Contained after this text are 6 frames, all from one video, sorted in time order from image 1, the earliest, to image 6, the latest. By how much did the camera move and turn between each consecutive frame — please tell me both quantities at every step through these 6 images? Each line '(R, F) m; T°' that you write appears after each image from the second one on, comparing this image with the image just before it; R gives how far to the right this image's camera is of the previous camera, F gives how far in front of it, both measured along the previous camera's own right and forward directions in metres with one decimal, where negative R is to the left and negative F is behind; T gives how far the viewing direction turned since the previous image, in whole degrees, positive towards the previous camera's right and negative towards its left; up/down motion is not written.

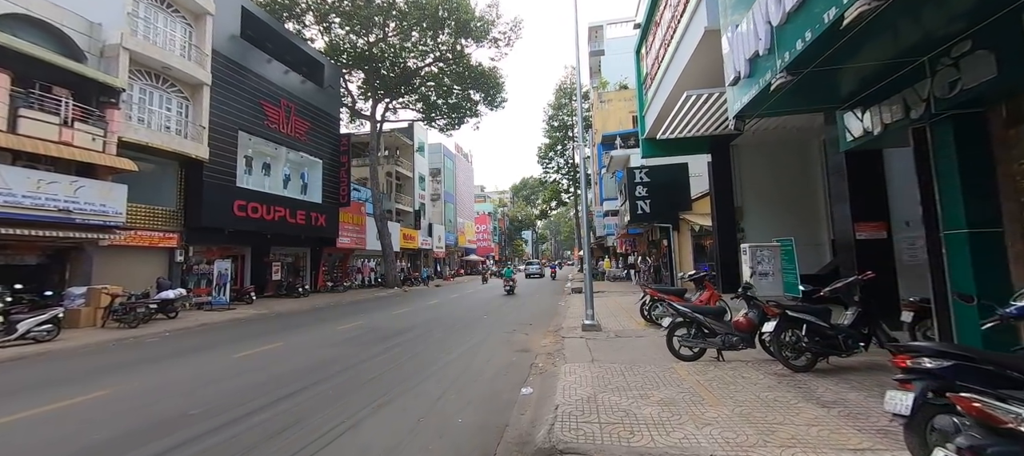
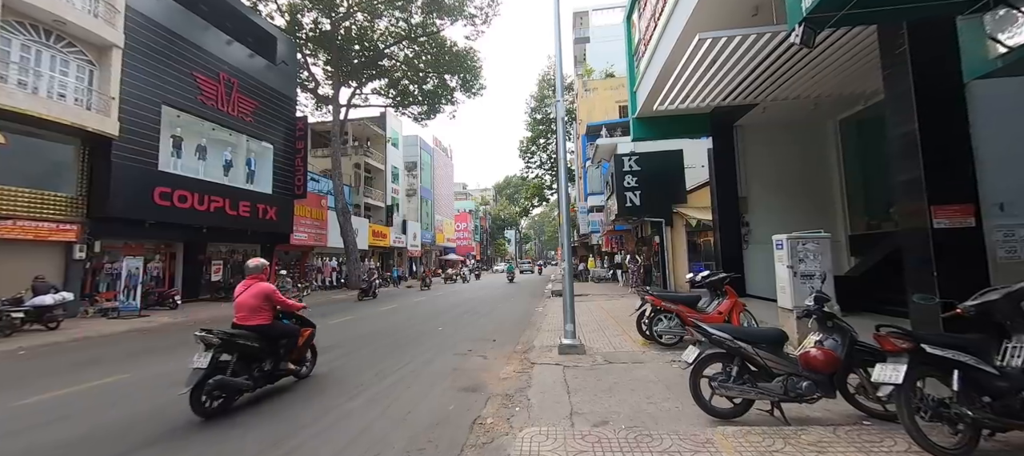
(+0.4, +2.0) m; +2°
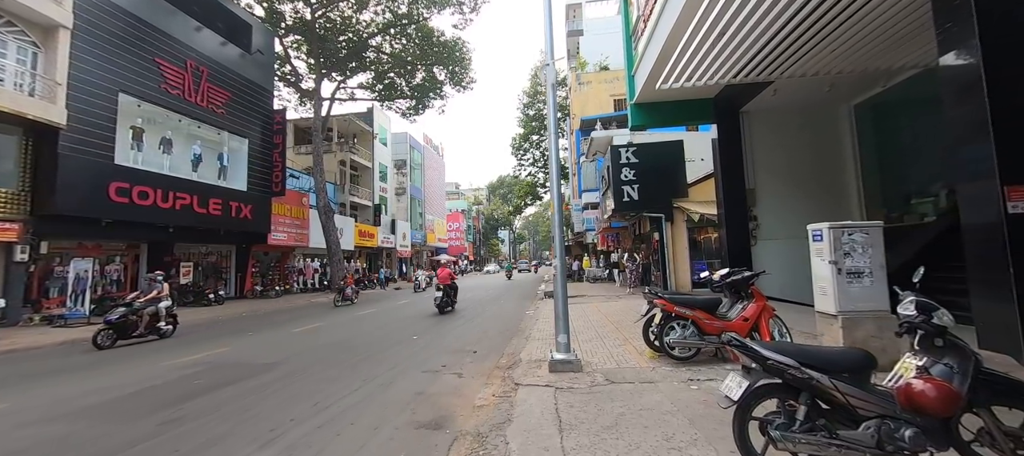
(+0.2, +1.0) m; +1°
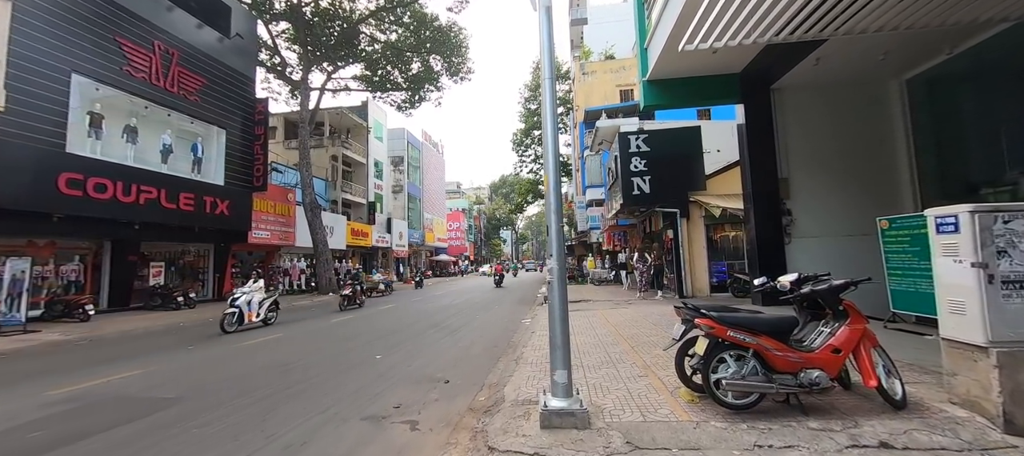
(+0.2, +1.4) m; 0°
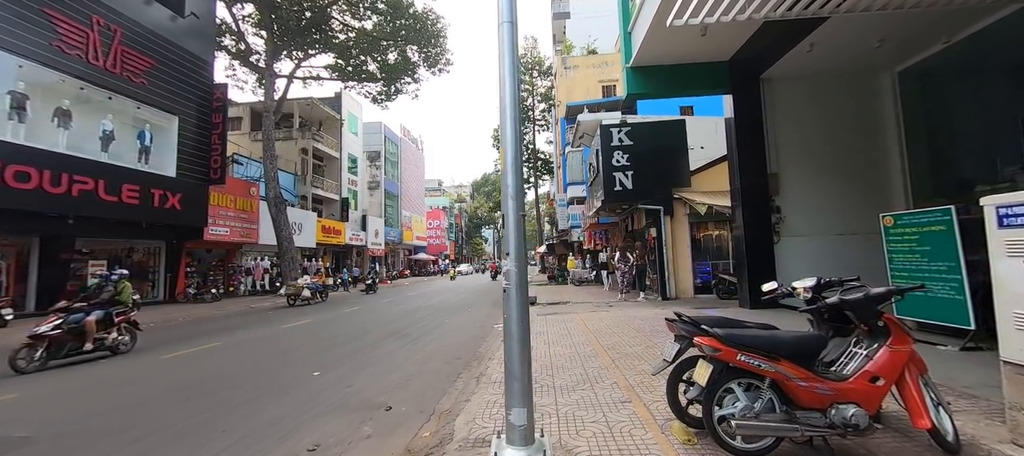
(+0.2, +0.8) m; +2°
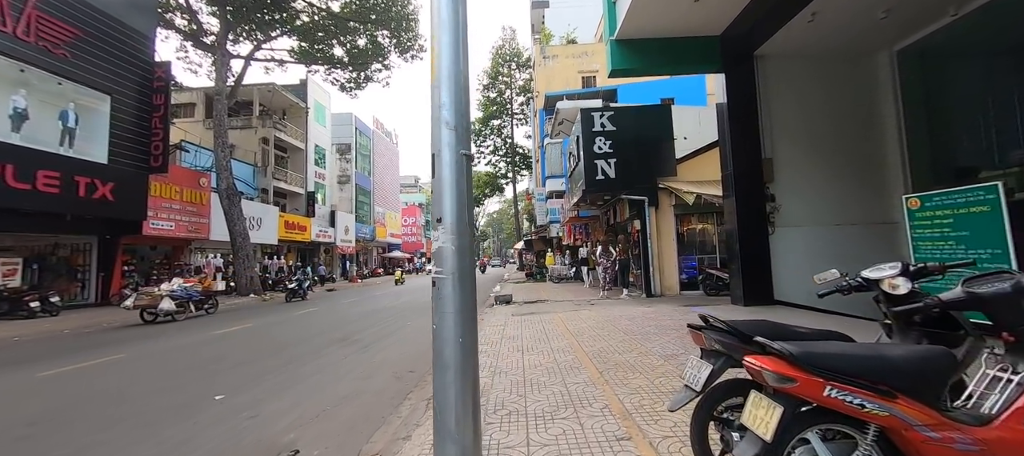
(+0.1, +1.0) m; +3°
